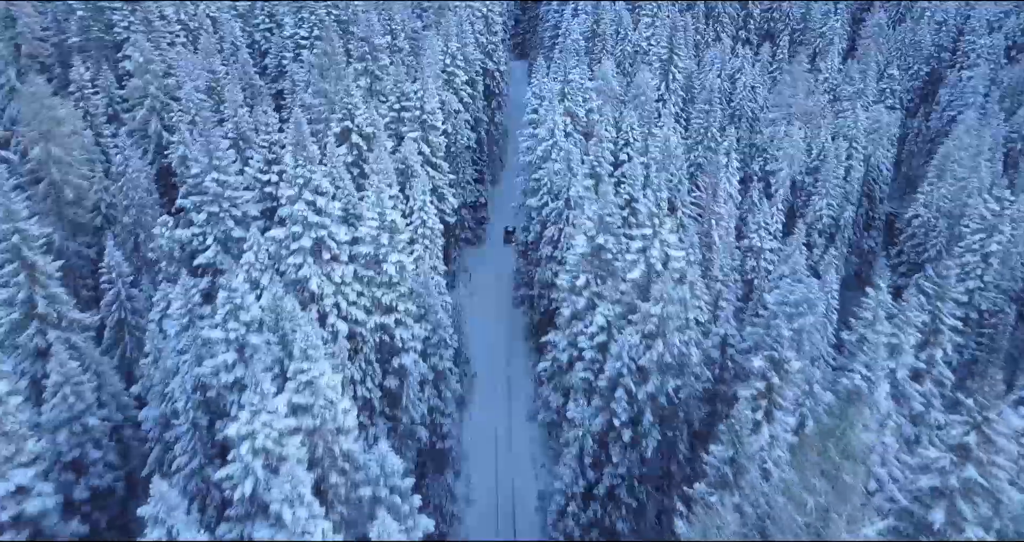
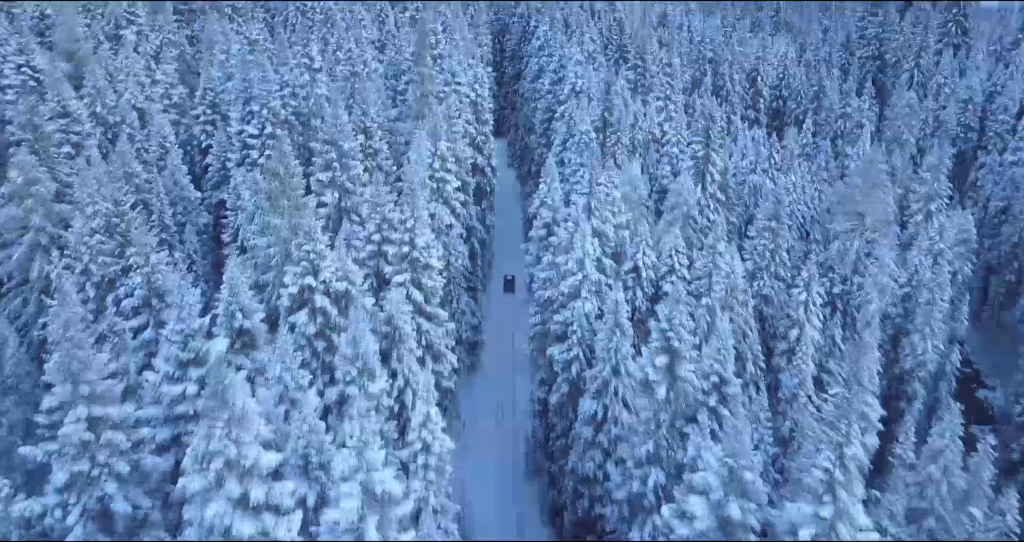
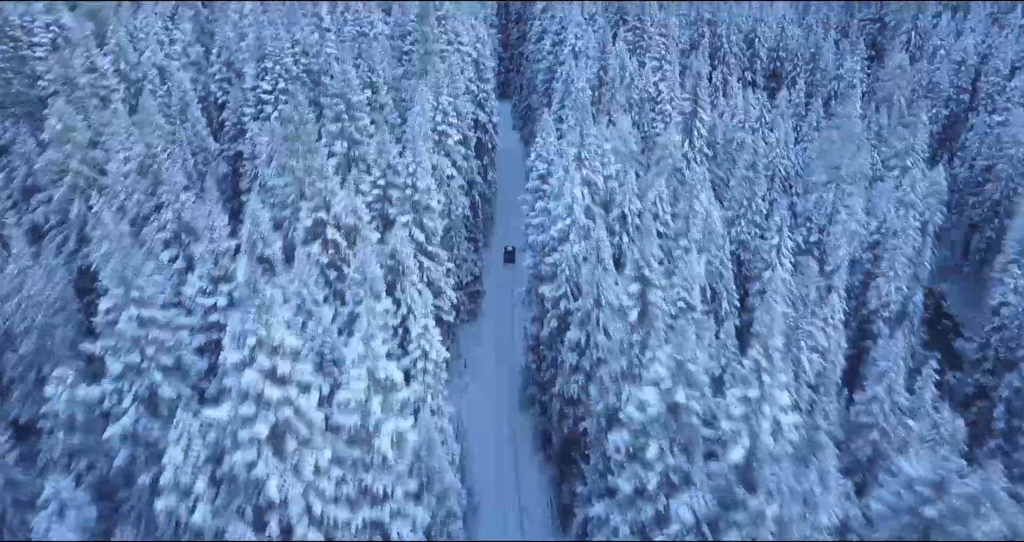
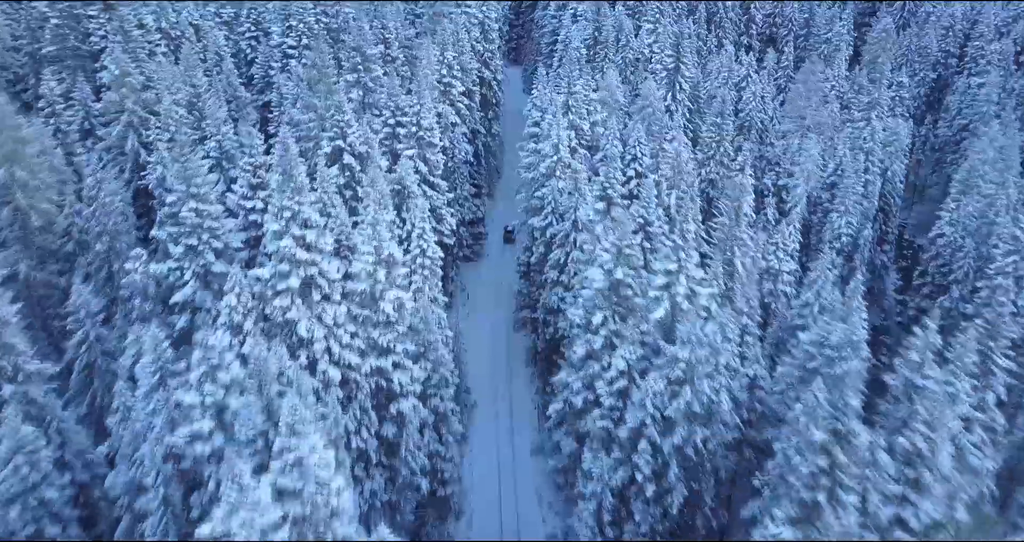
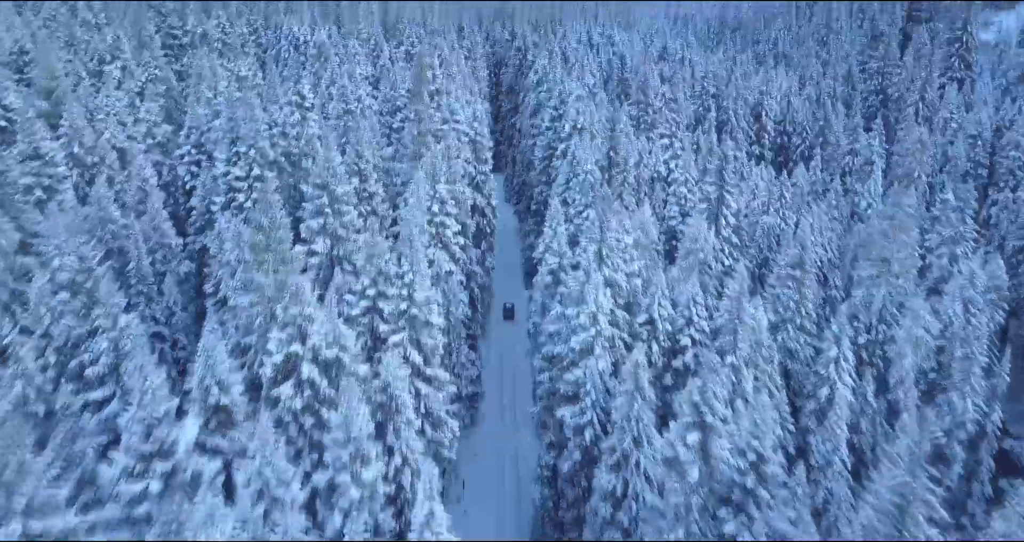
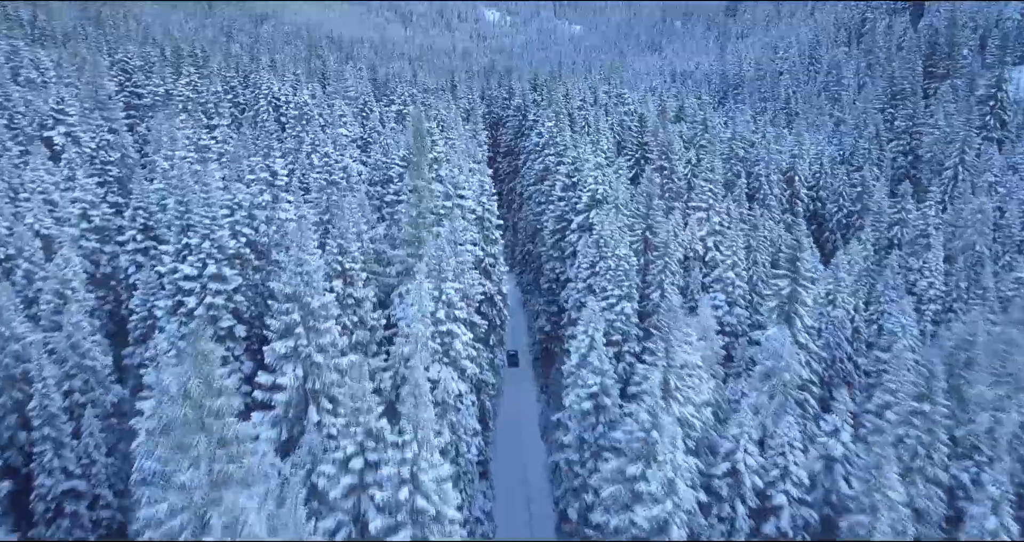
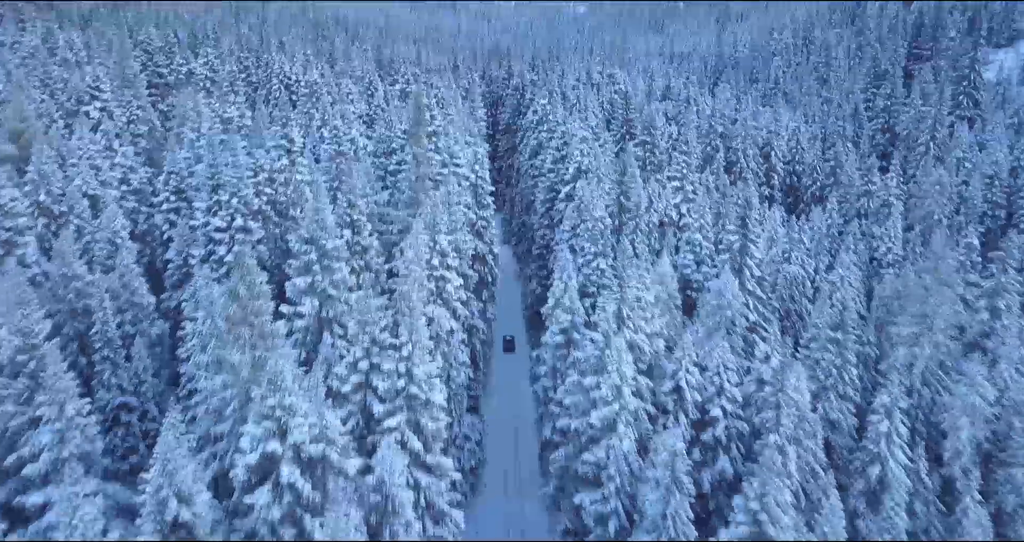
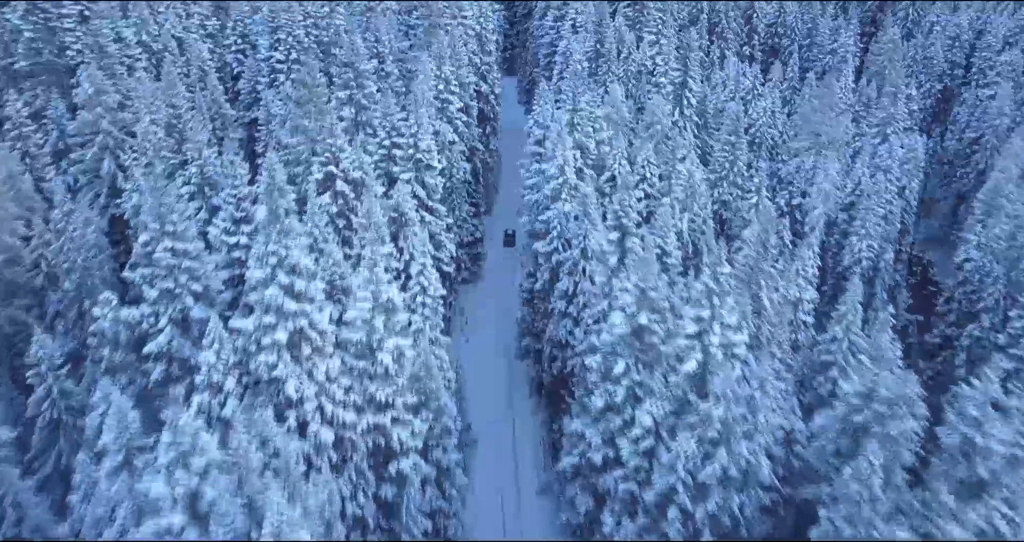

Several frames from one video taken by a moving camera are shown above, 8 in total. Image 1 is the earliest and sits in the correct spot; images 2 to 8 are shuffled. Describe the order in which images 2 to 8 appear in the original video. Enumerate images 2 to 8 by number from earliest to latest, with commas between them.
4, 8, 3, 2, 5, 7, 6
